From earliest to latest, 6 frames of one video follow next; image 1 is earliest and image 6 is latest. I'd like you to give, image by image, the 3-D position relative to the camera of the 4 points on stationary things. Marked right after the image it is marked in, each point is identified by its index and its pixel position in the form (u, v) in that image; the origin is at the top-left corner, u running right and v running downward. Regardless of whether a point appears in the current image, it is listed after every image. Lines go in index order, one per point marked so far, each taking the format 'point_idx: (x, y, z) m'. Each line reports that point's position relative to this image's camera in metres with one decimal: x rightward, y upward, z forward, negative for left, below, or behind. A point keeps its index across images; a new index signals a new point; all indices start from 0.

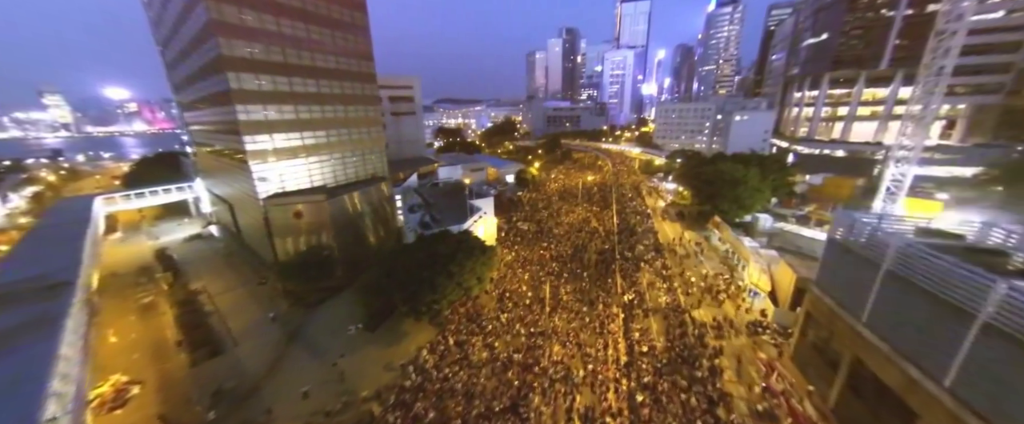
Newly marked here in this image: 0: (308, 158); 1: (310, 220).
0: (-11.3, +2.9, +16.0) m
1: (-10.4, -0.5, +15.1) m
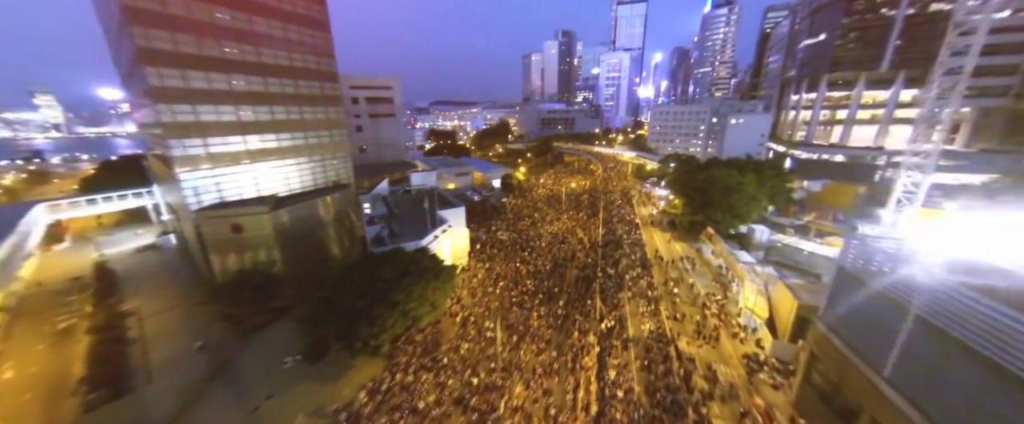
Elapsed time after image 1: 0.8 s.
0: (-12.8, +2.3, +14.4) m
1: (-11.9, -1.1, +13.4) m
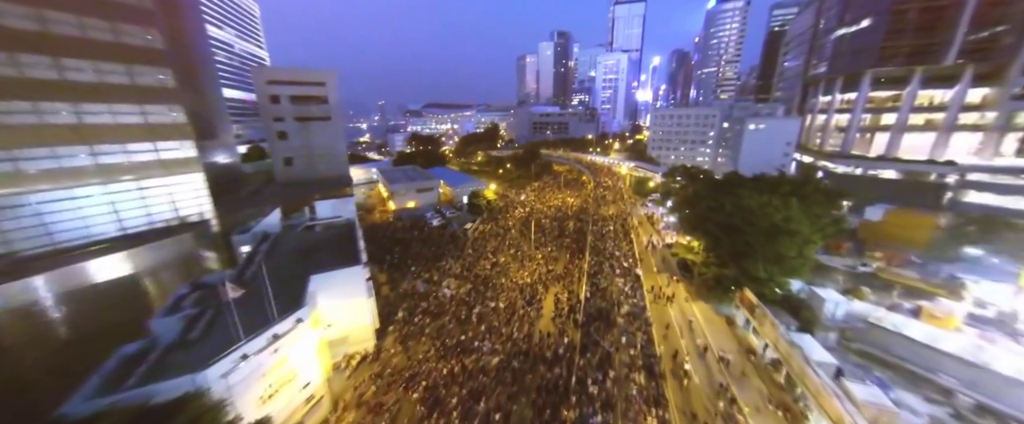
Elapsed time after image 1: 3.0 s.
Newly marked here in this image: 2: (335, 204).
0: (-15.4, +0.2, +8.0) m
1: (-14.5, -3.2, +7.0) m
2: (-9.4, +0.4, +15.4) m
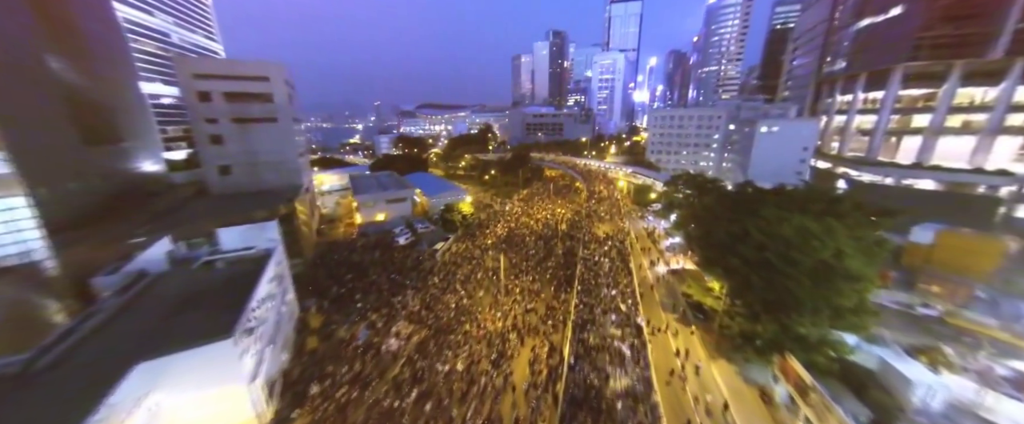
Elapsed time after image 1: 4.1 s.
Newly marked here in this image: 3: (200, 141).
0: (-16.8, -1.0, +4.4) m
1: (-15.9, -4.3, +3.3) m
2: (-10.8, -0.8, +11.8) m
3: (-20.2, +4.5, +18.8) m
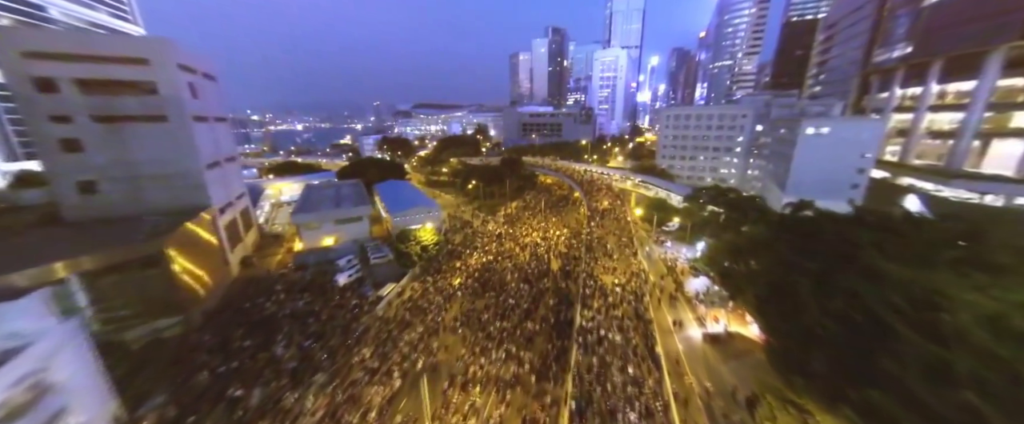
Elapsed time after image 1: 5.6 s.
0: (-18.1, -2.6, -1.0) m
1: (-17.2, -5.9, -2.0) m
2: (-12.2, -2.4, +6.5) m
3: (-21.5, +2.9, +13.5) m
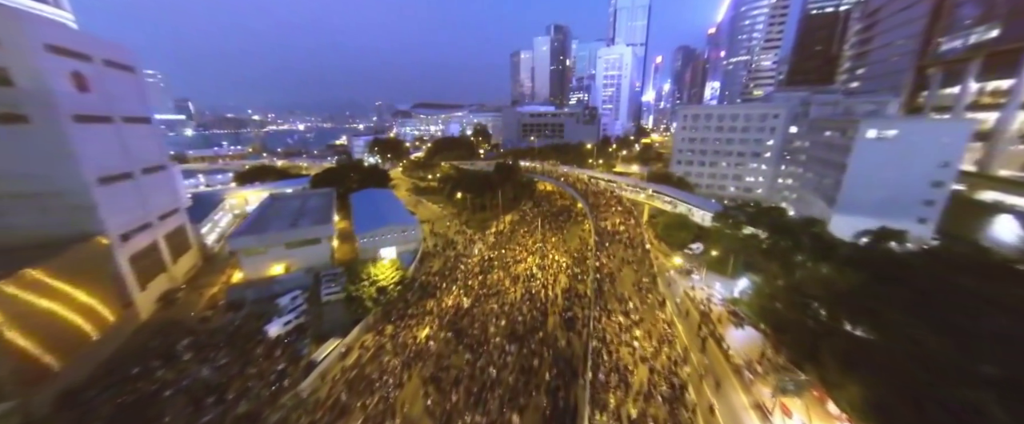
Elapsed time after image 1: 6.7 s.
0: (-18.9, -3.8, -4.8) m
1: (-18.0, -7.2, -5.8) m
2: (-12.9, -3.7, +2.6) m
3: (-22.2, +1.7, +9.7) m
